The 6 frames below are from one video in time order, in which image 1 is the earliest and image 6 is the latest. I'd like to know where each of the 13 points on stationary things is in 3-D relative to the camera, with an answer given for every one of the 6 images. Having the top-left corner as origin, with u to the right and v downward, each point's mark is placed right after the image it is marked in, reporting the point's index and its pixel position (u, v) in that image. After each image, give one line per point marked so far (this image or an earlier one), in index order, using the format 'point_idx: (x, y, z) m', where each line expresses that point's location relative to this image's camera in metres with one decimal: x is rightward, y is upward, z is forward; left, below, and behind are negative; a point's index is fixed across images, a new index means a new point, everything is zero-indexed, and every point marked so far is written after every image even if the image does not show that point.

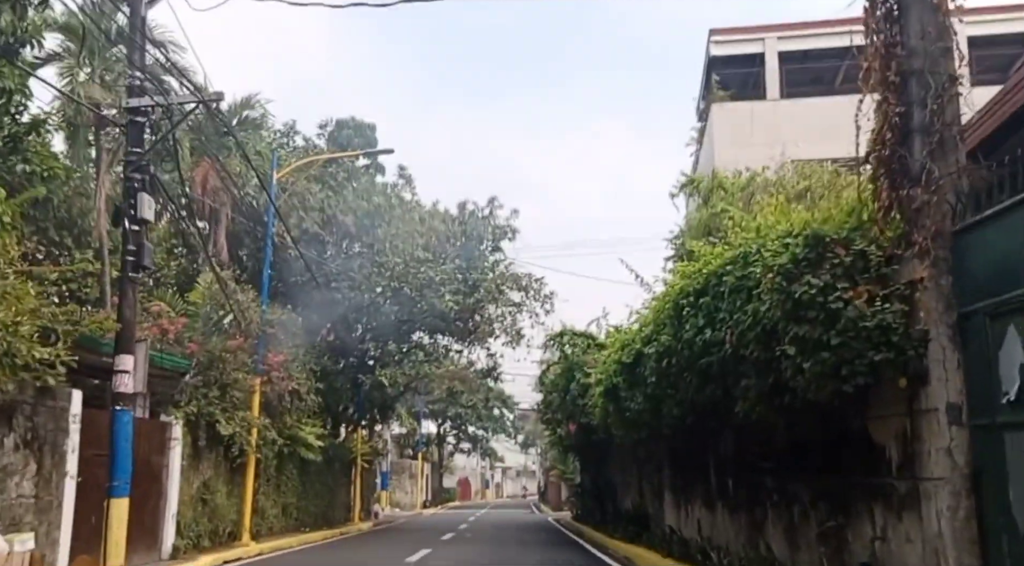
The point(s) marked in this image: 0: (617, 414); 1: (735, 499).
0: (+1.8, -2.2, +14.3) m
1: (+2.9, -2.8, +11.3) m
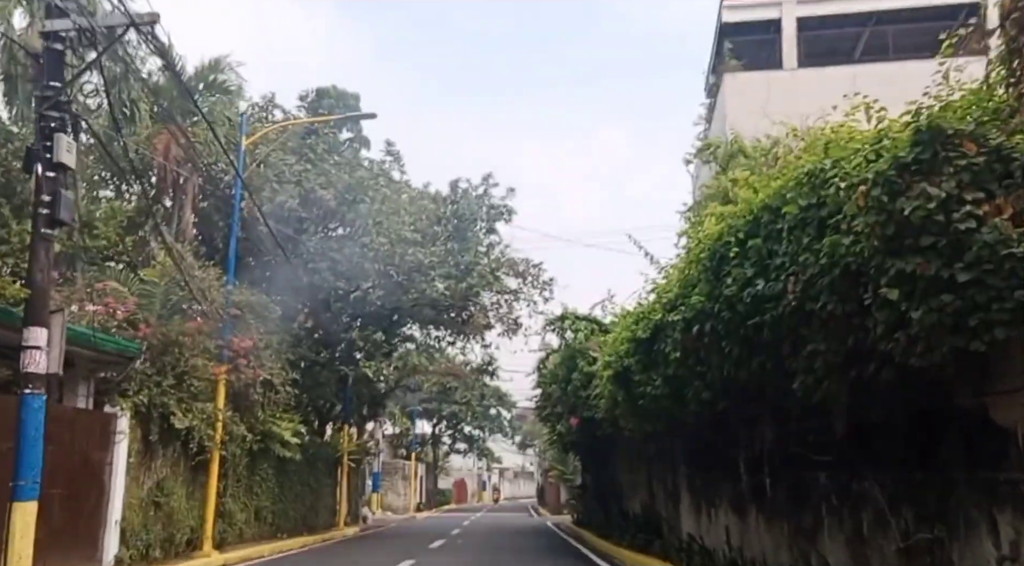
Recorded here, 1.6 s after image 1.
0: (+1.7, -1.7, +12.3) m
1: (+2.9, -2.4, +9.3) m
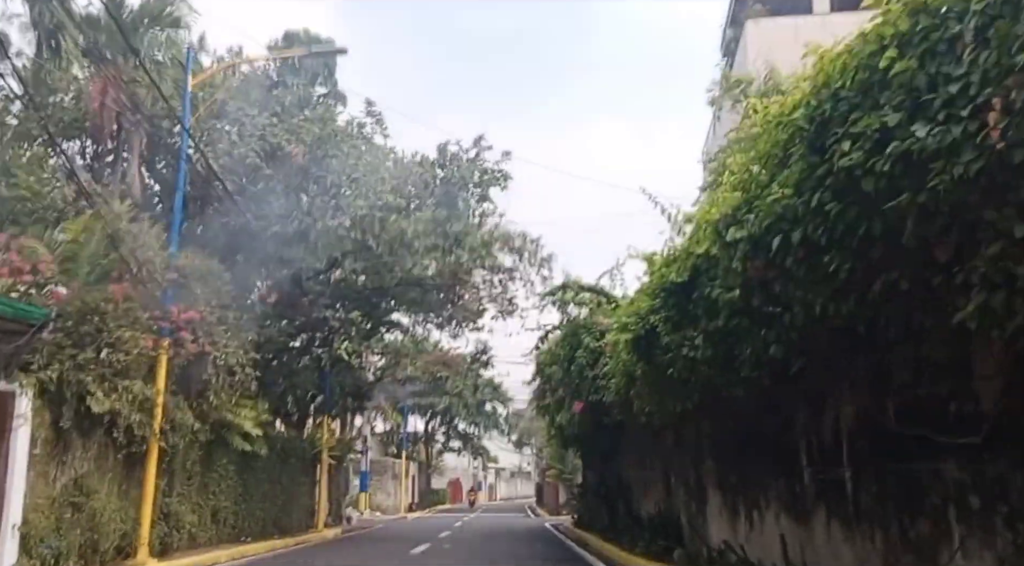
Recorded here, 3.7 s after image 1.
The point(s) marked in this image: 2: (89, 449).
0: (+1.6, -1.1, +9.8) m
1: (+2.8, -1.8, +6.8) m
2: (-6.3, -2.5, +13.0) m
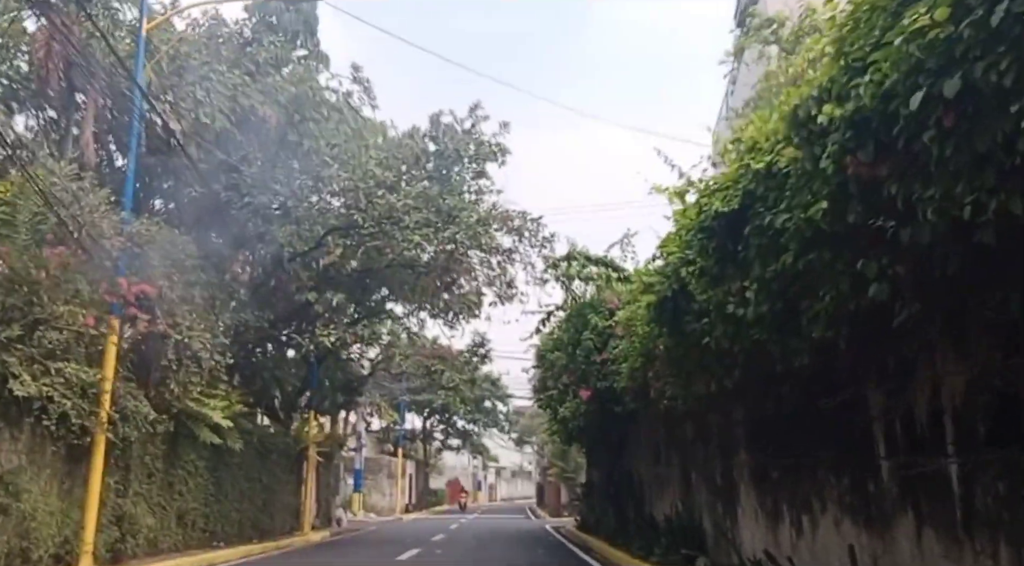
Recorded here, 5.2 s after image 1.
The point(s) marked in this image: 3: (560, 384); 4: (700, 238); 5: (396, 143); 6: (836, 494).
0: (+1.5, -0.6, +8.0) m
1: (+2.7, -1.3, +5.0) m
2: (-6.4, -2.1, +11.2) m
3: (+0.9, -2.0, +16.8) m
4: (+1.4, +0.3, +6.2) m
5: (-2.6, +3.2, +18.7) m
6: (+2.7, -1.8, +7.3) m
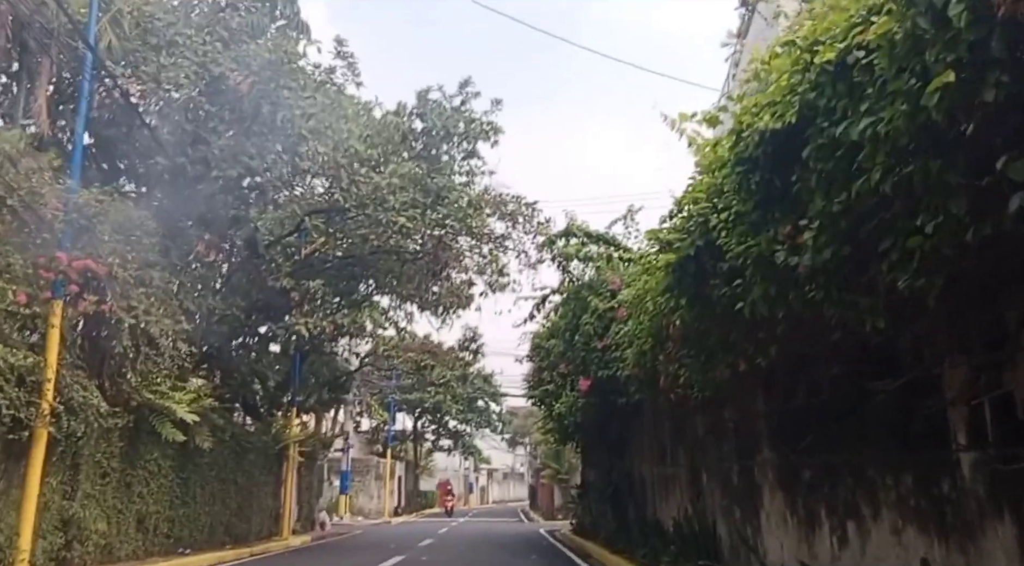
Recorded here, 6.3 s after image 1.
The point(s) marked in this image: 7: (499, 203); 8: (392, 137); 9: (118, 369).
0: (+1.5, -0.3, +6.8) m
1: (+2.7, -1.0, +3.8) m
2: (-6.5, -1.8, +9.8) m
3: (+0.8, -1.7, +15.5) m
4: (+1.3, +0.6, +5.0) m
5: (-2.7, +3.5, +17.4) m
6: (+2.7, -1.5, +6.0) m
7: (-0.3, +1.9, +19.8) m
8: (-2.4, +2.9, +17.2) m
9: (-5.9, -1.3, +13.0) m
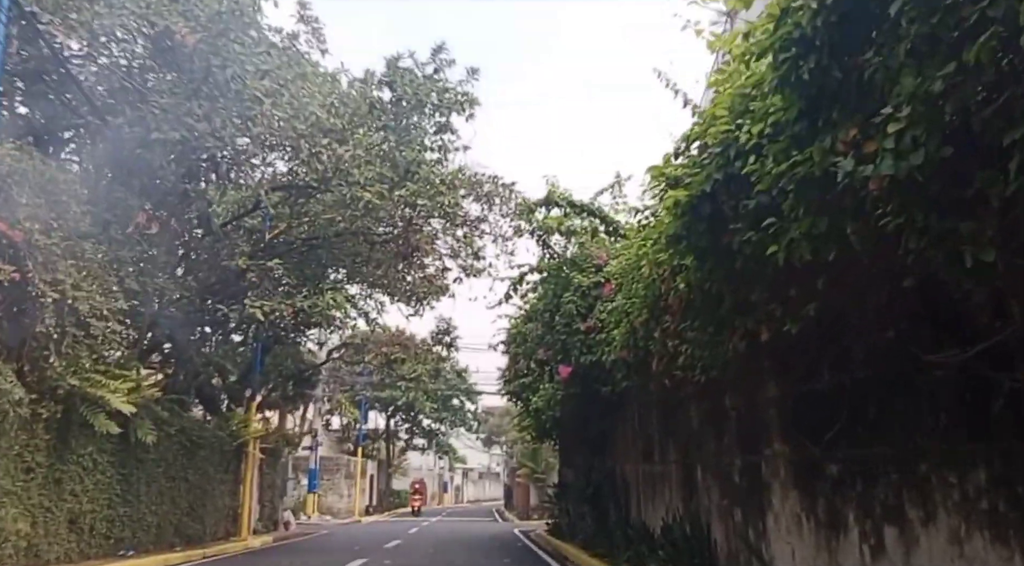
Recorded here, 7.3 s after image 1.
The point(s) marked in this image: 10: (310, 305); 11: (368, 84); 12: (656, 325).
0: (+1.3, 0.0, +5.5) m
1: (+2.5, -0.7, +2.6) m
2: (-6.8, -1.4, +8.4) m
3: (+0.3, -1.3, +14.2) m
4: (+1.2, +0.9, +3.7) m
5: (-3.2, +3.8, +16.1) m
6: (+2.5, -1.2, +4.8) m
7: (-0.8, +2.2, +18.6) m
8: (-2.8, +3.3, +15.9) m
9: (-6.3, -0.9, +11.6) m
10: (-4.3, -0.5, +18.6) m
11: (-2.7, +3.8, +16.3) m
12: (+1.2, -0.3, +7.5) m
